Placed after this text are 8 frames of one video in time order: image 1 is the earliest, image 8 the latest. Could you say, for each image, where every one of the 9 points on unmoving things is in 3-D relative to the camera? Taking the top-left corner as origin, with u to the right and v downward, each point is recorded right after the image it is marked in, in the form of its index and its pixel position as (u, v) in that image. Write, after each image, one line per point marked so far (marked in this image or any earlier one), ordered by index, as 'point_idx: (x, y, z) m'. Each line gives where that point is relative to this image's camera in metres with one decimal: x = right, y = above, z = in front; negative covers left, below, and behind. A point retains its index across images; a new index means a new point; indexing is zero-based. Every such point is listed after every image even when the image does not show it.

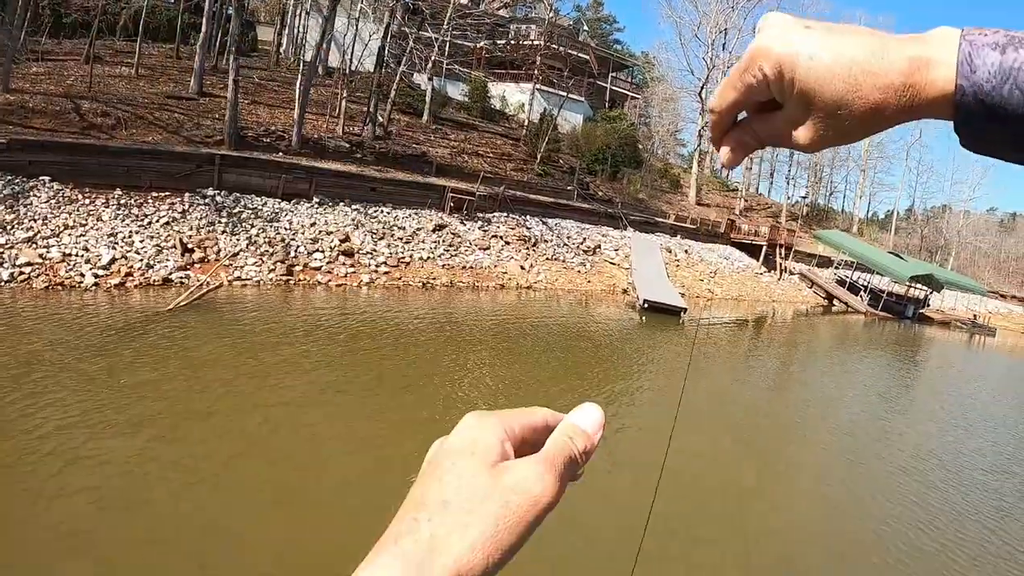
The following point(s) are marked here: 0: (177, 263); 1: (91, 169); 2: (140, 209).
0: (-6.5, +0.5, +12.4) m
1: (-9.3, +2.6, +14.0) m
2: (-7.9, +1.7, +13.7) m
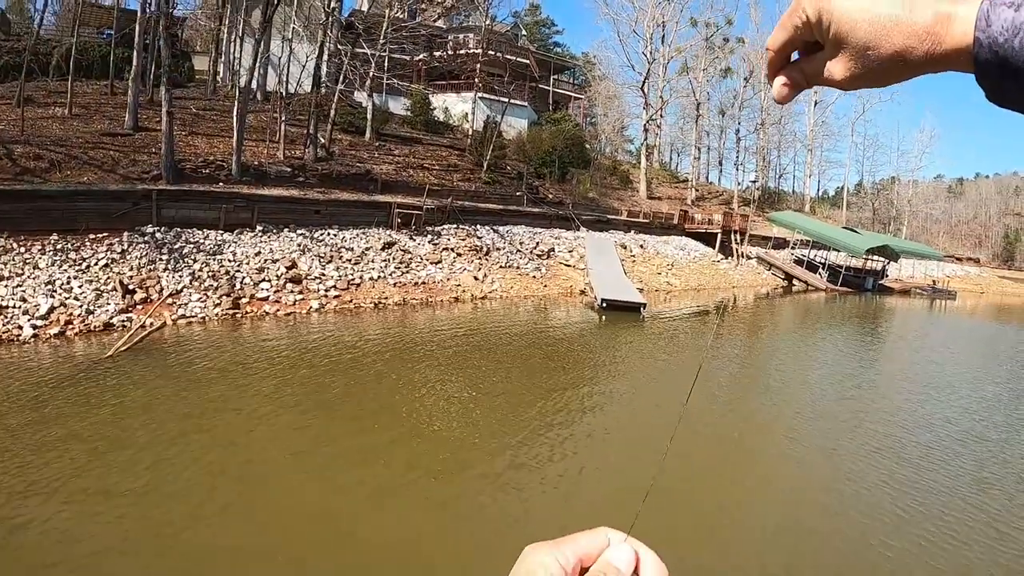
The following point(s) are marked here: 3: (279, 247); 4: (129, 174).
0: (-7.5, -0.4, +12.2) m
1: (-10.5, +1.5, +13.7) m
2: (-9.1, +0.7, +13.4) m
3: (-5.9, +1.1, +17.0) m
4: (-10.4, +3.1, +17.6) m
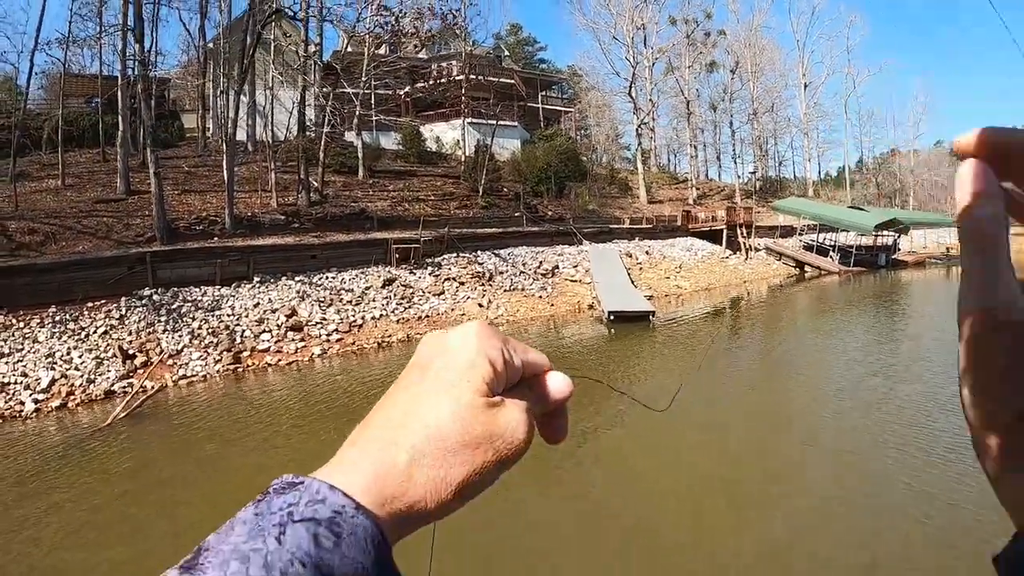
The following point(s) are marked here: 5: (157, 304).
0: (-7.5, -1.6, +12.2) m
1: (-10.7, -0.1, +13.8) m
2: (-9.1, -0.7, +13.5) m
3: (-6.0, -0.2, +17.1) m
4: (-10.7, +1.3, +17.8) m
5: (-8.2, -0.4, +15.1) m
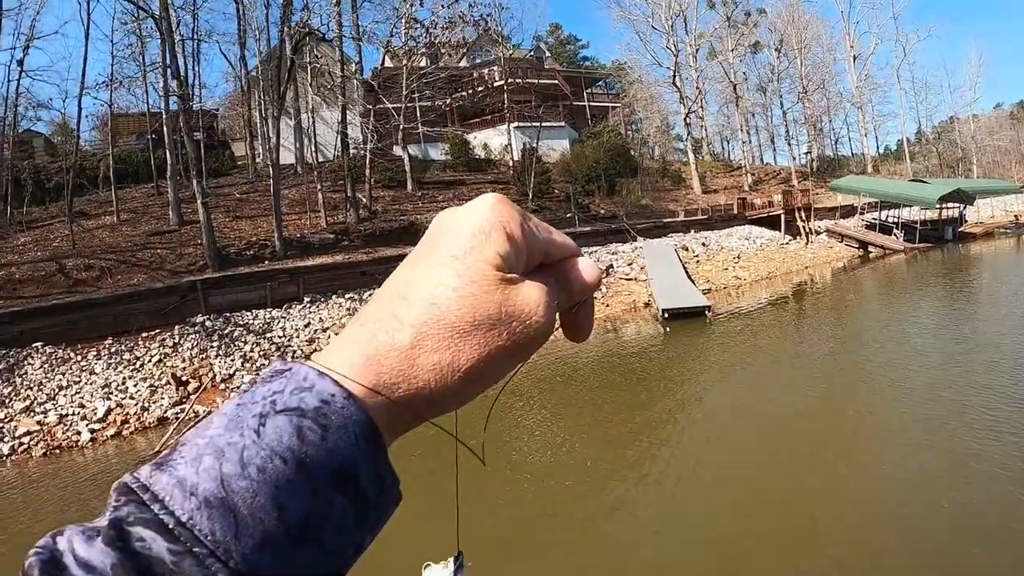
0: (-6.6, -2.2, +12.6) m
1: (-9.8, -0.9, +14.5) m
2: (-8.3, -1.4, +14.0) m
3: (-4.8, -0.6, +17.4) m
4: (-9.5, +0.5, +18.4) m
5: (-7.3, -1.0, +15.5) m
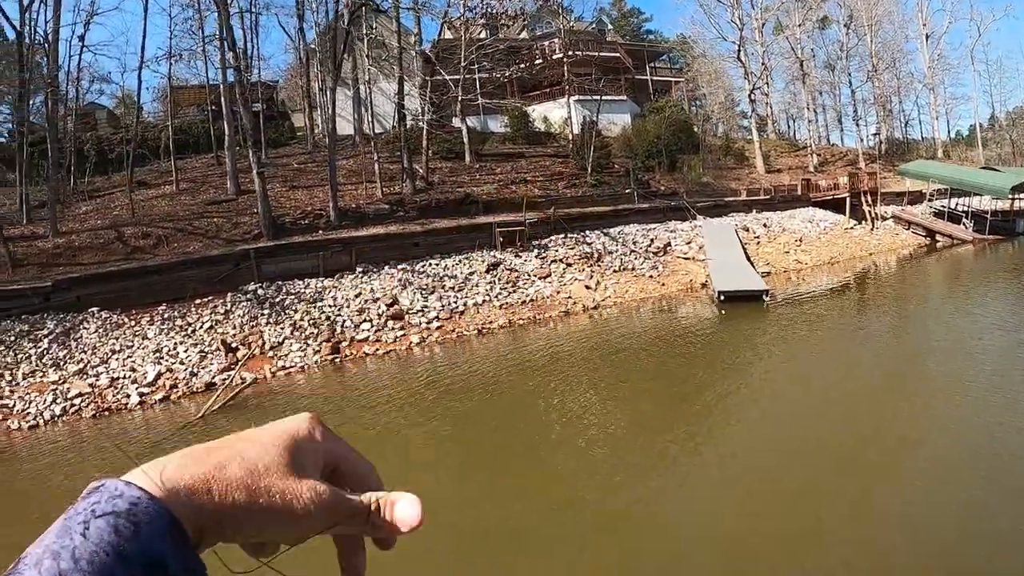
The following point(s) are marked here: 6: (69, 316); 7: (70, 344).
0: (-5.9, -1.6, +13.0) m
1: (-8.9, -0.1, +15.1) m
2: (-7.4, -0.7, +14.5) m
3: (-3.7, +0.1, +17.5) m
4: (-8.2, +1.5, +18.9) m
5: (-6.2, -0.3, +15.9) m
6: (-9.7, -0.7, +14.1) m
7: (-9.0, -1.3, +13.1) m
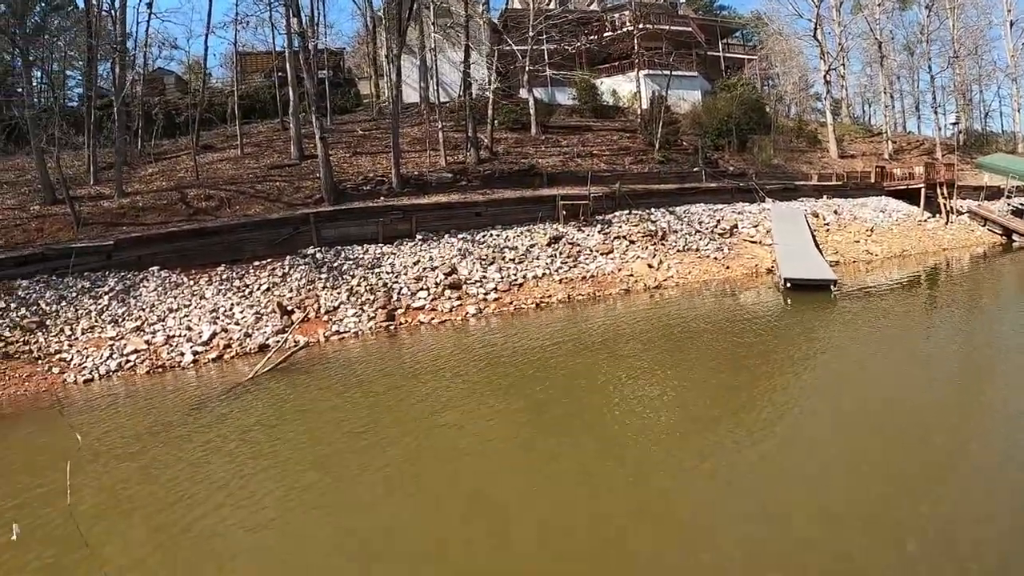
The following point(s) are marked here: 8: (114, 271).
0: (-4.7, -0.8, +12.9) m
1: (-7.4, +0.9, +15.1) m
2: (-6.0, +0.2, +14.5) m
3: (-2.0, +0.9, +17.1) m
4: (-6.4, +2.6, +18.8) m
5: (-4.7, +0.6, +15.7) m
6: (-8.4, +0.3, +14.2) m
7: (-7.8, -0.3, +13.2) m
8: (-8.8, +0.3, +14.4) m
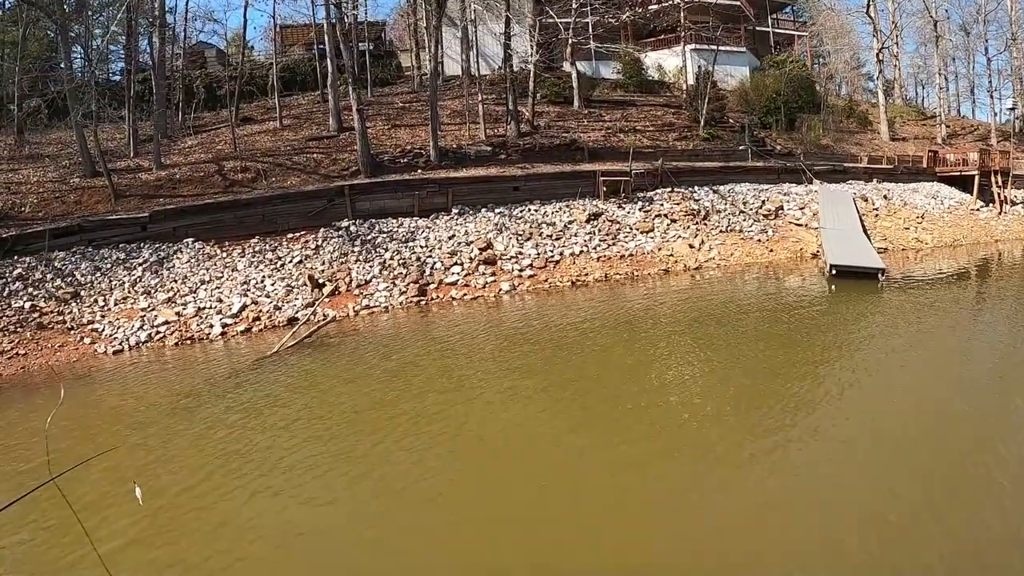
0: (-4.1, -0.2, +12.8) m
1: (-6.6, +1.6, +15.1) m
2: (-5.3, +0.9, +14.4) m
3: (-1.1, +1.5, +16.8) m
4: (-5.3, +3.4, +18.7) m
5: (-3.9, +1.3, +15.6) m
6: (-7.7, +1.0, +14.3) m
7: (-7.2, +0.3, +13.3) m
8: (-8.1, +1.1, +14.4) m
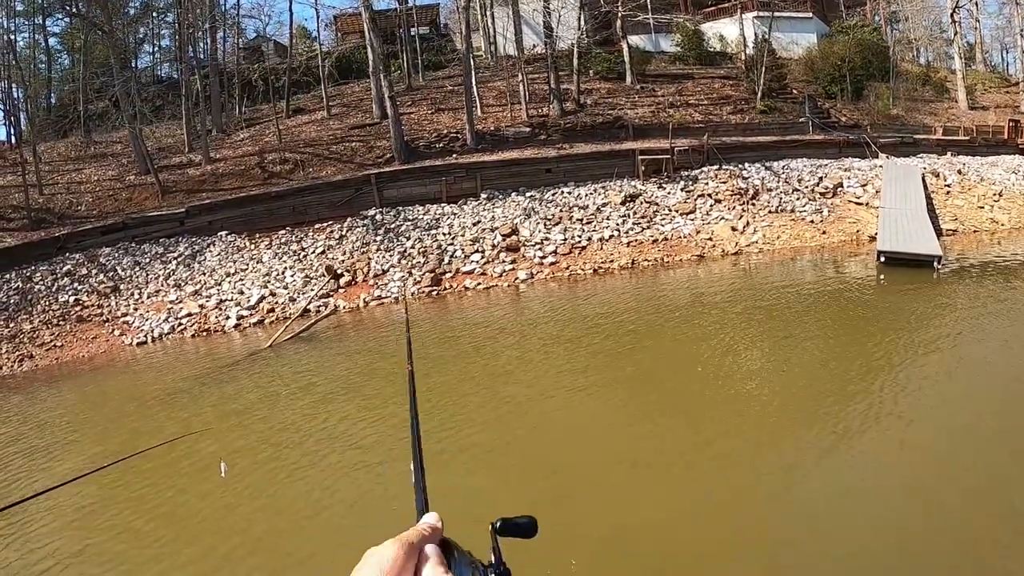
0: (-4.1, -0.1, +13.8) m
1: (-6.4, +2.0, +16.2) m
2: (-5.1, +1.1, +15.4) m
3: (-0.8, +1.8, +17.5) m
4: (-4.8, +3.8, +19.6) m
5: (-3.6, +1.6, +16.5) m
6: (-7.5, +1.3, +15.4) m
7: (-7.1, +0.6, +14.4) m
8: (-7.9, +1.4, +15.6) m
